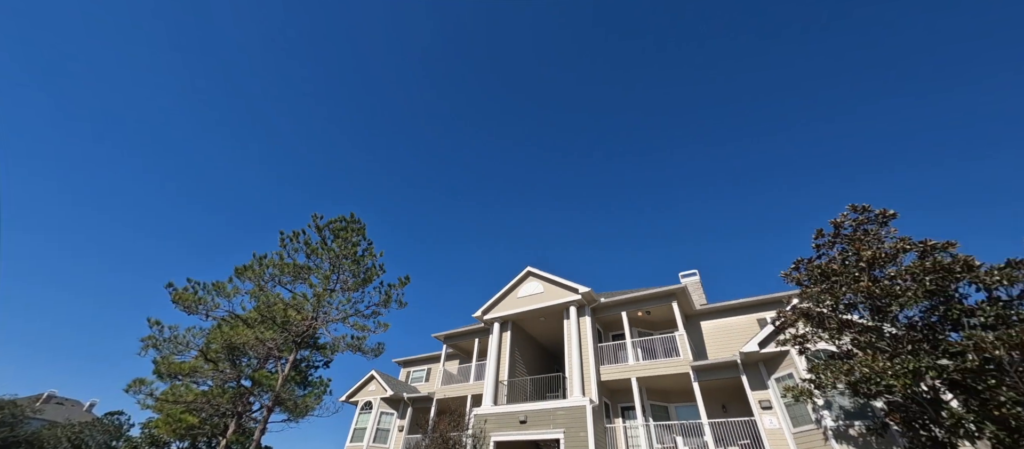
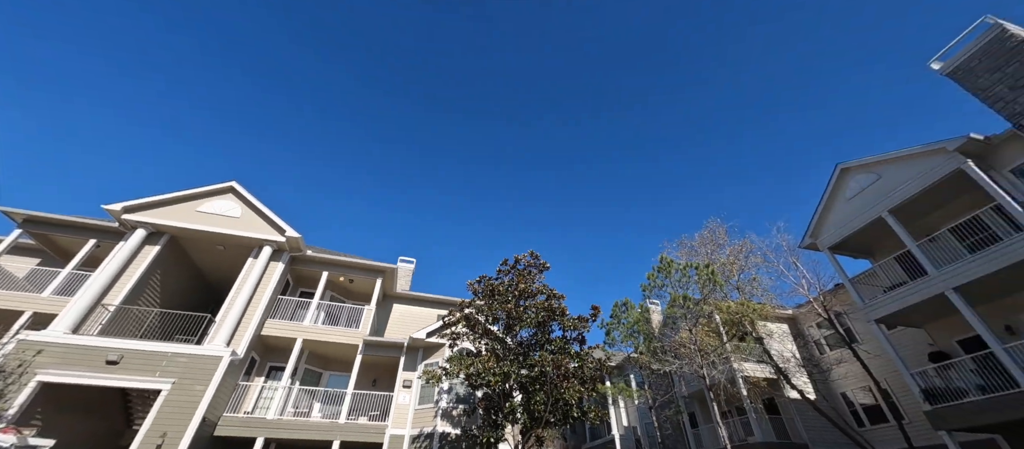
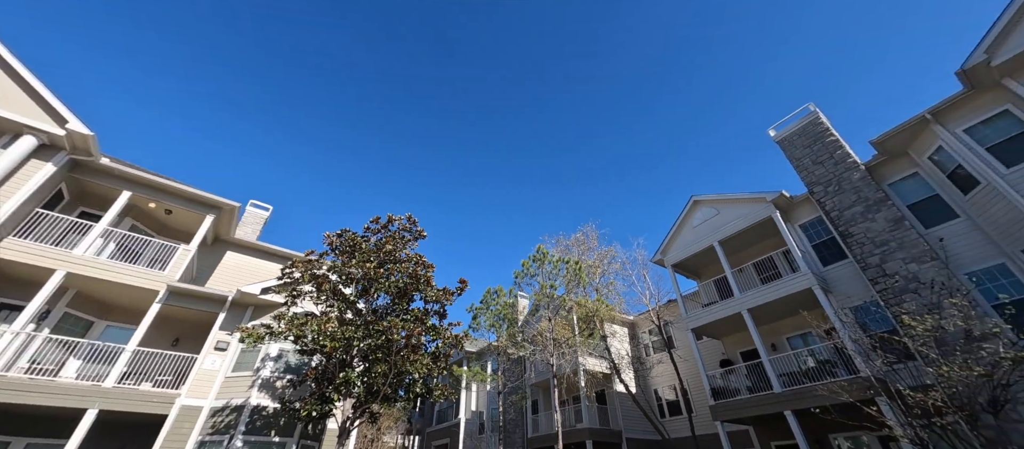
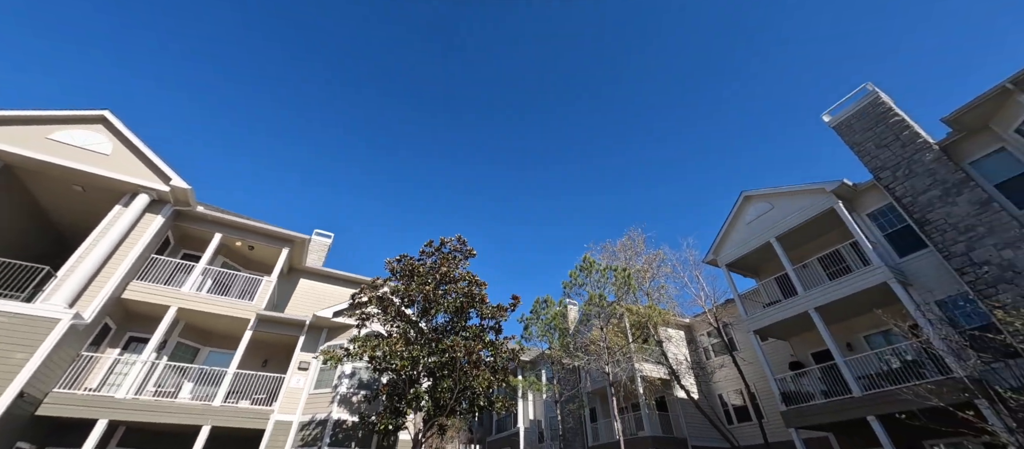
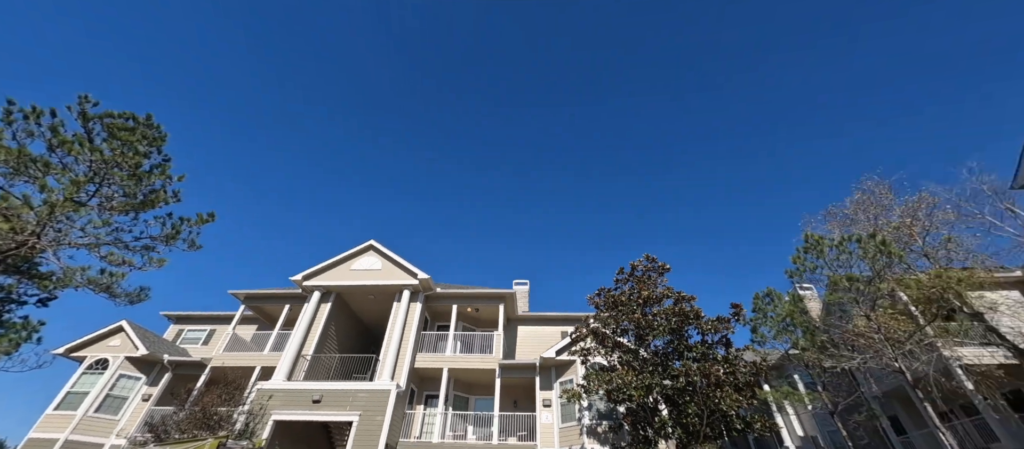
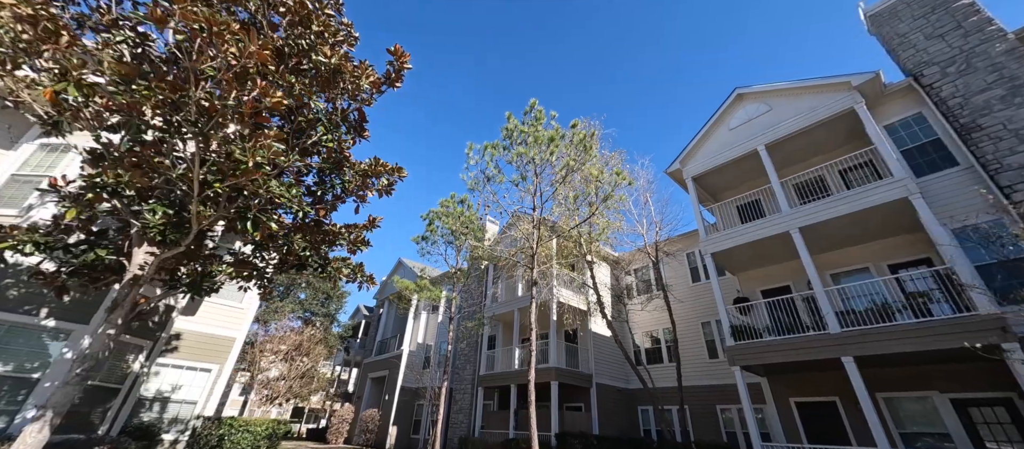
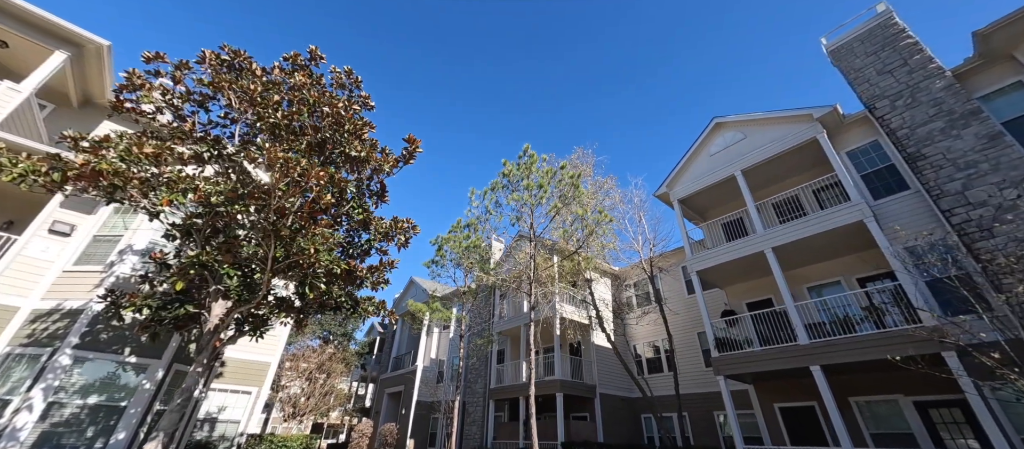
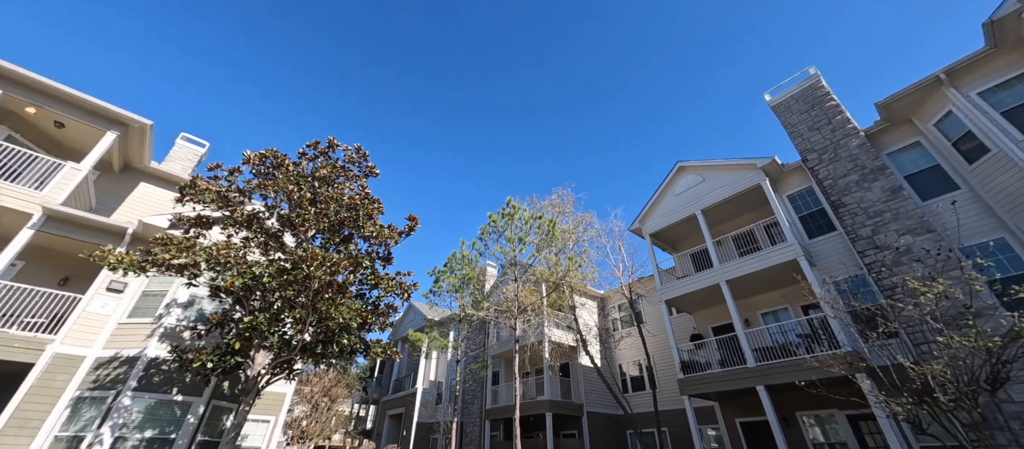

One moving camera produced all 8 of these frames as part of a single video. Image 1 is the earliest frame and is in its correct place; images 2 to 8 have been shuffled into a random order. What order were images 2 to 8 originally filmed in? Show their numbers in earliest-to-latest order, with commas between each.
5, 2, 4, 3, 8, 7, 6
